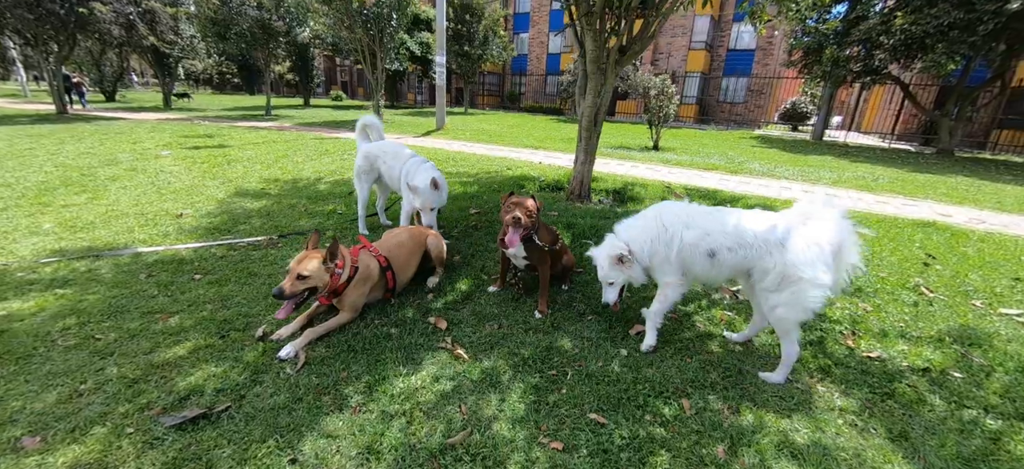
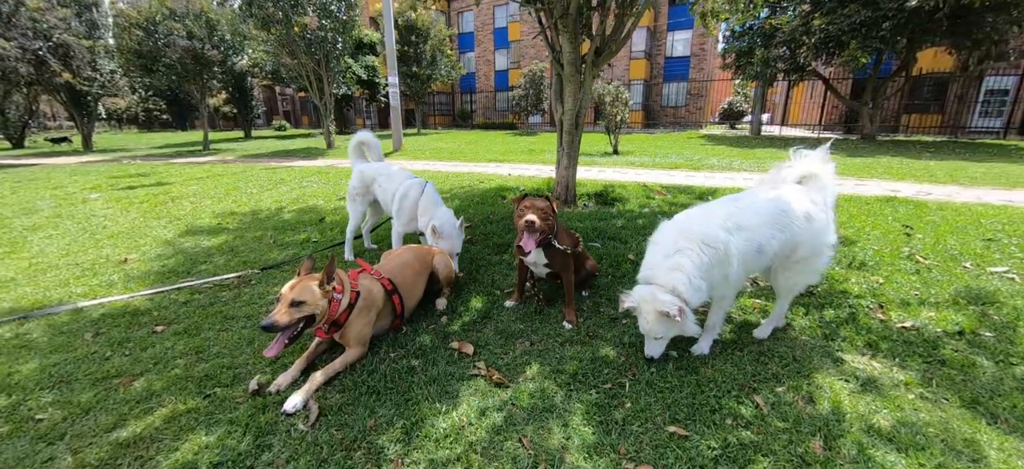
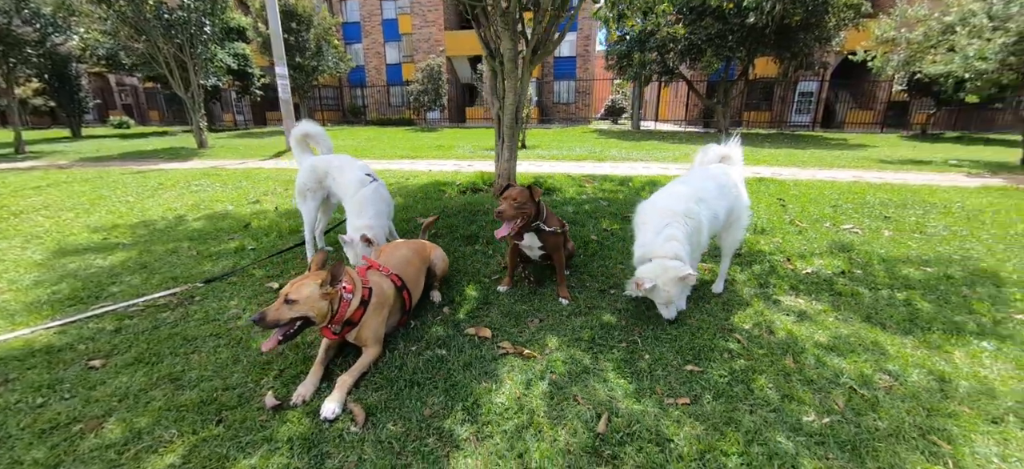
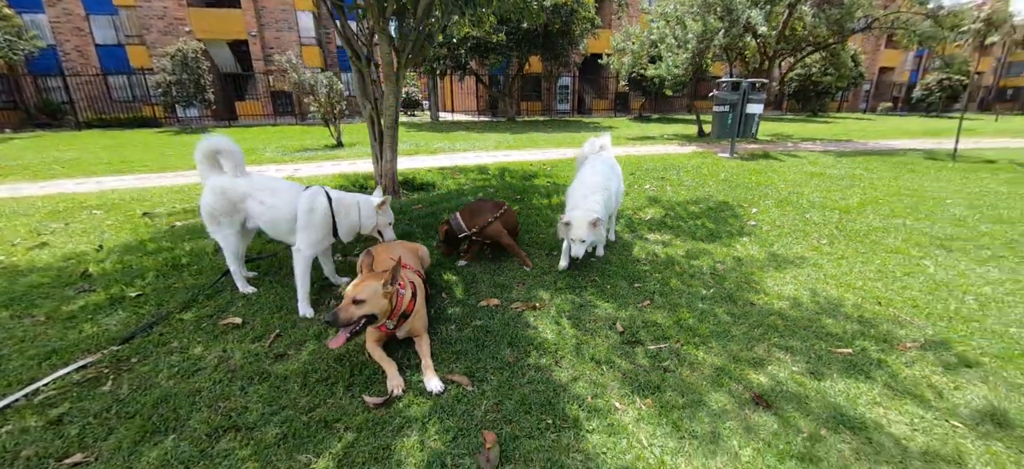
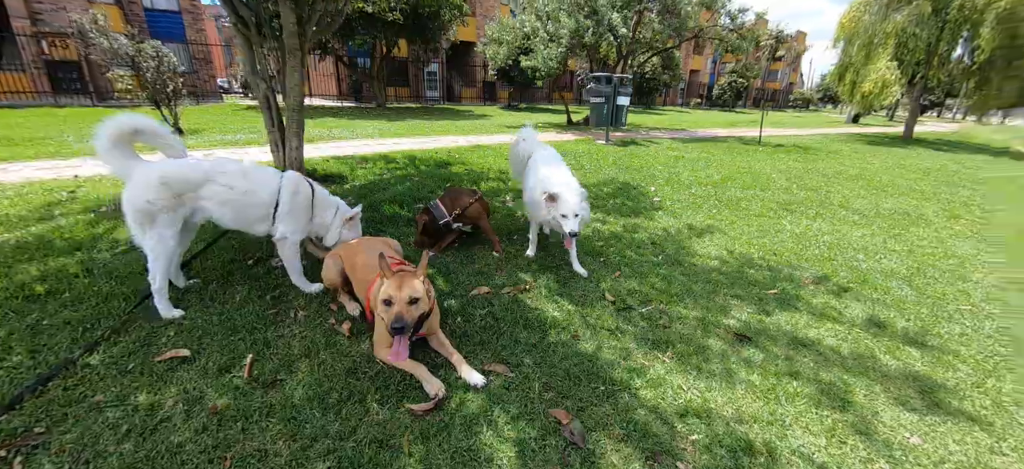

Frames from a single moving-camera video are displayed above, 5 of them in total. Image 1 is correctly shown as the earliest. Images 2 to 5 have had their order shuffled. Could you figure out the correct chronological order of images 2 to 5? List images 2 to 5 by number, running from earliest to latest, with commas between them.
2, 3, 4, 5
